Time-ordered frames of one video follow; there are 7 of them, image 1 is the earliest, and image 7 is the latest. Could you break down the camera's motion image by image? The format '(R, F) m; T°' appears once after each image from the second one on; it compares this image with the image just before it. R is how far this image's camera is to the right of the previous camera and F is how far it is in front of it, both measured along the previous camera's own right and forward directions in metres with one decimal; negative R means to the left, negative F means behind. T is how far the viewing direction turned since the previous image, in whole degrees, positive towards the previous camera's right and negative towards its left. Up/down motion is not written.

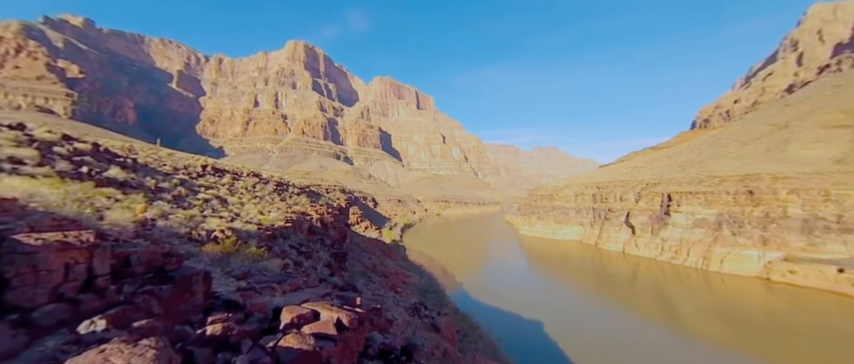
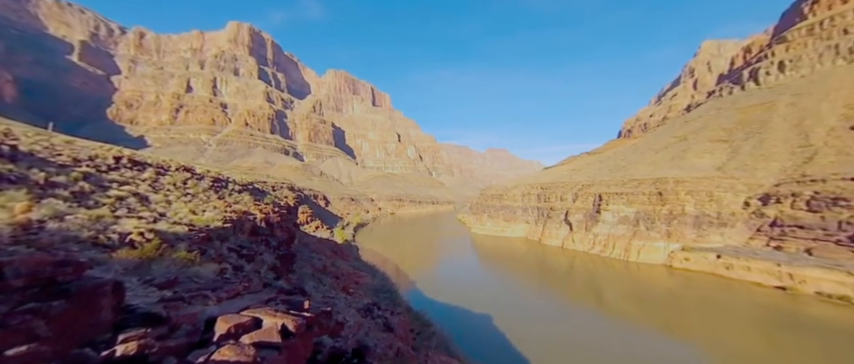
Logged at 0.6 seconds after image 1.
(0.0, +0.1) m; +9°
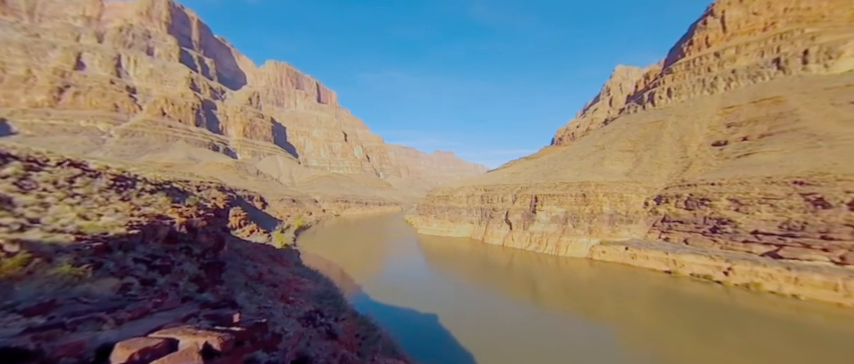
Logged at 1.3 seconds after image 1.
(0.0, +0.1) m; +10°
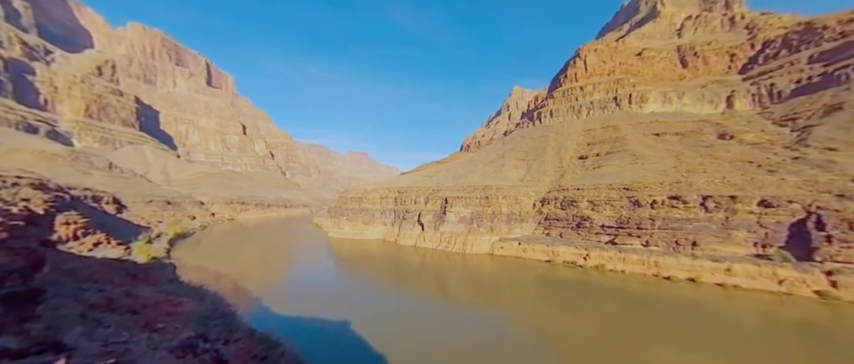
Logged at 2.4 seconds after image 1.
(0.0, +0.4) m; +16°
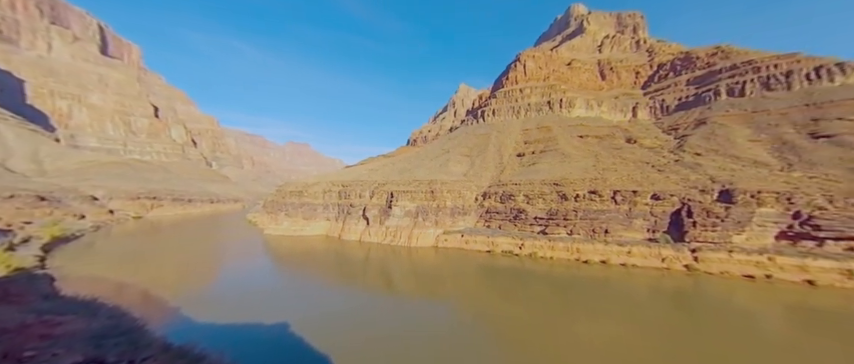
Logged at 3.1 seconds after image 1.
(+1.1, +0.9) m; +10°
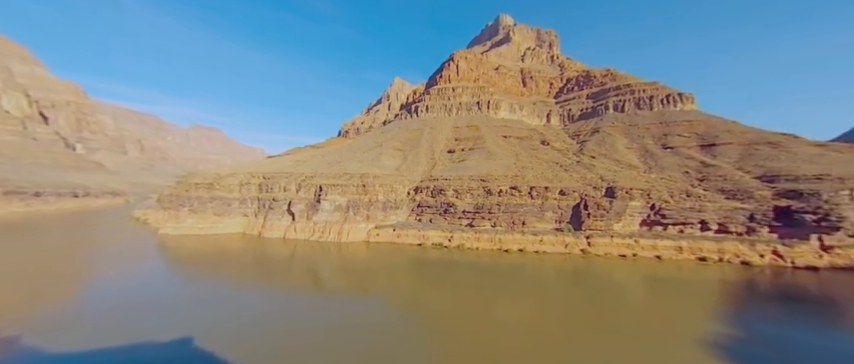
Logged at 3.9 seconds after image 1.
(-0.2, -0.8) m; +13°
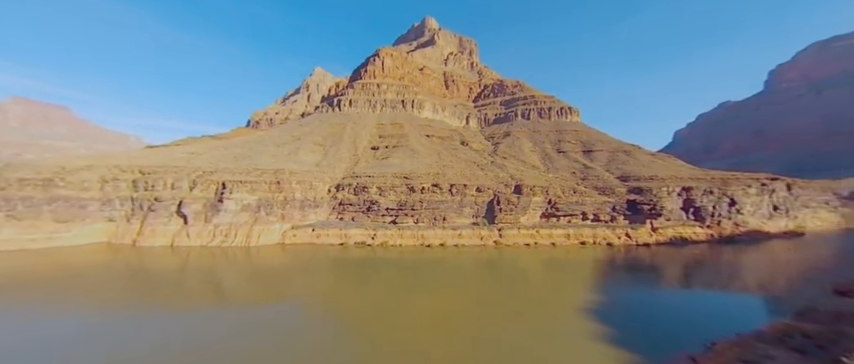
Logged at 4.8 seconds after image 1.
(-0.2, -0.5) m; +14°
